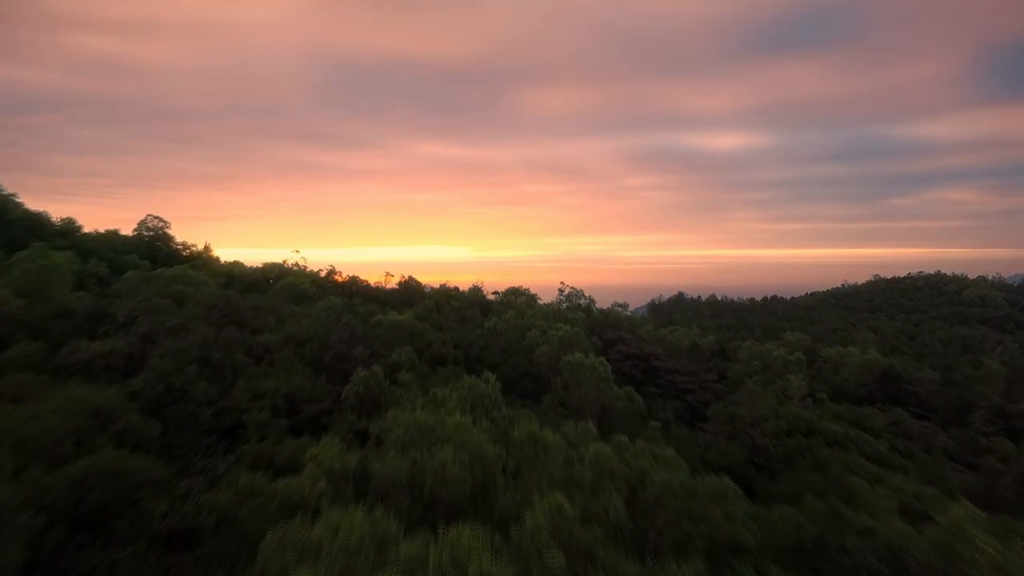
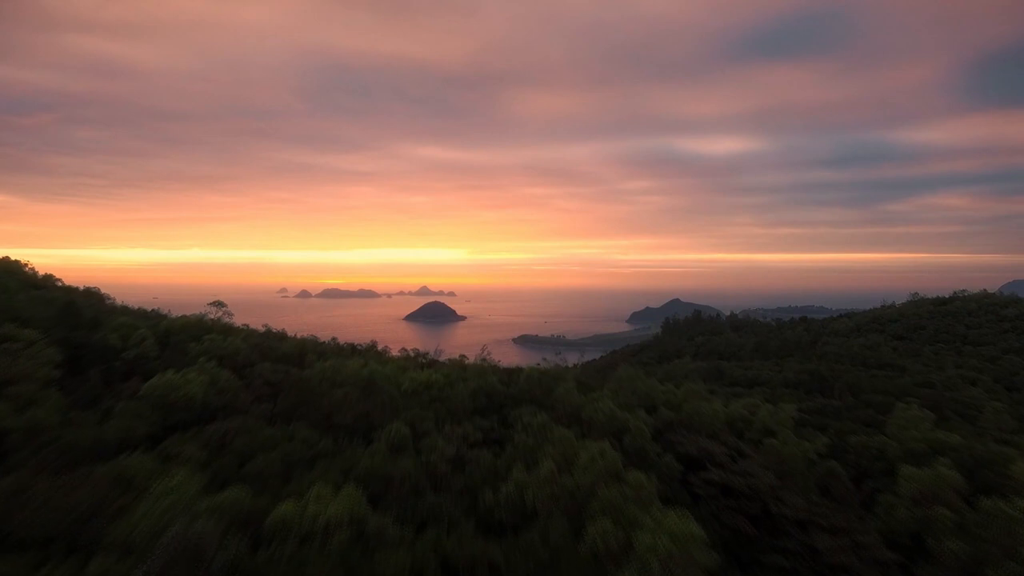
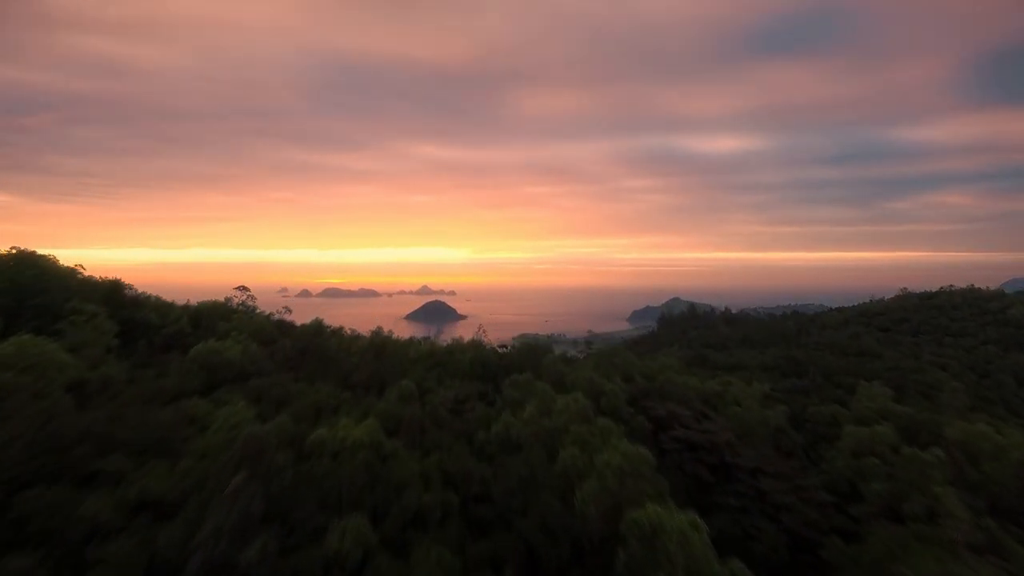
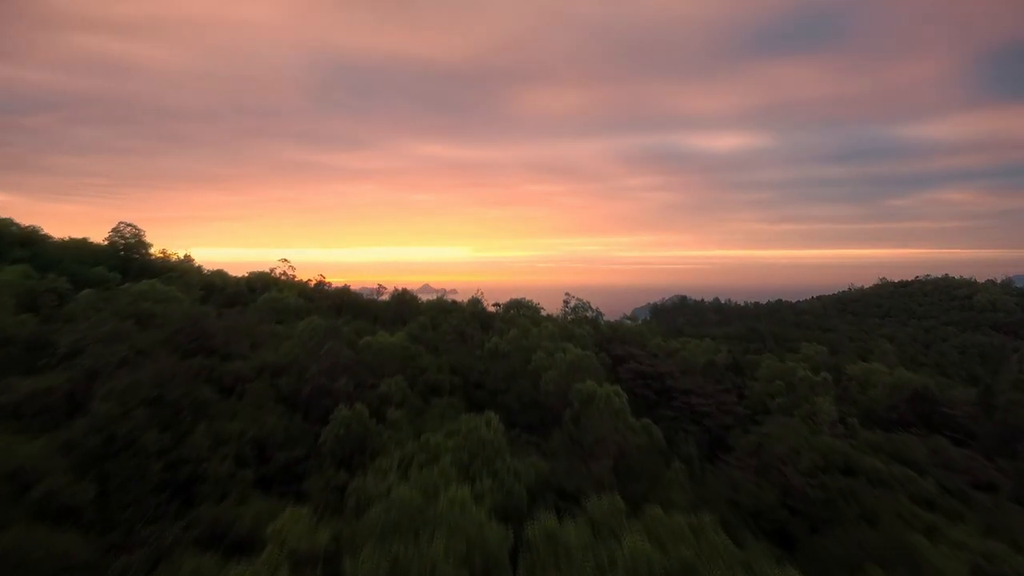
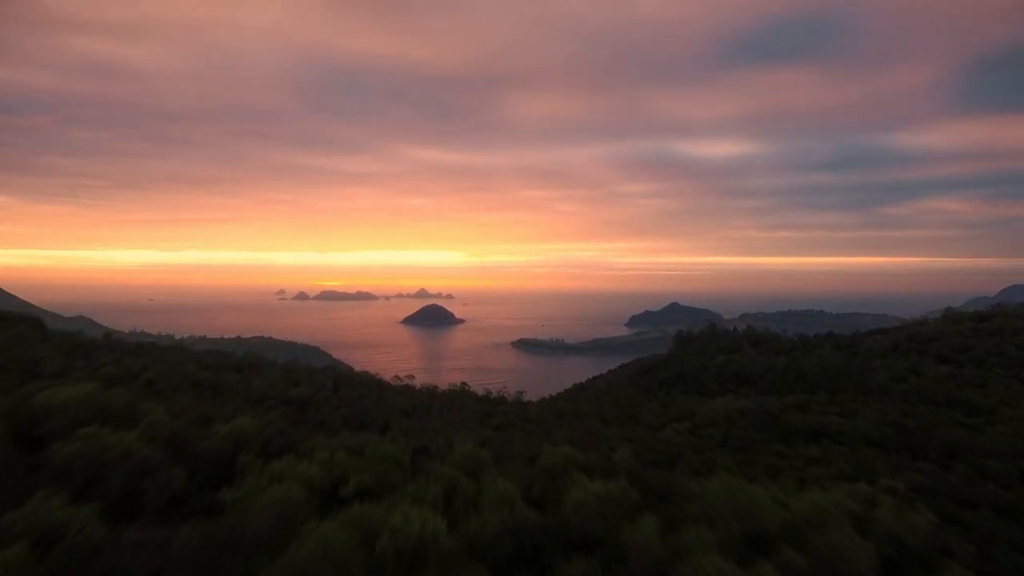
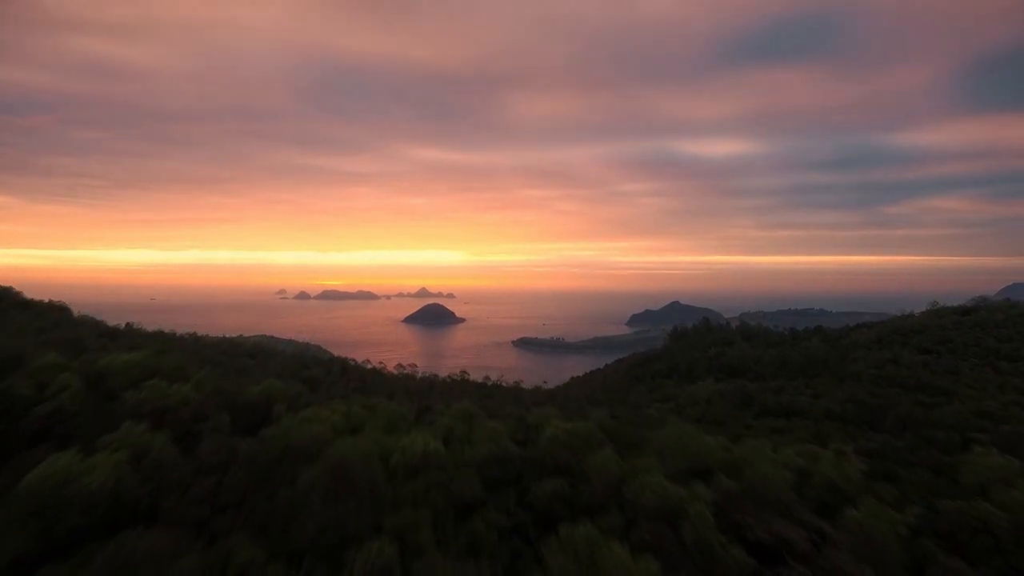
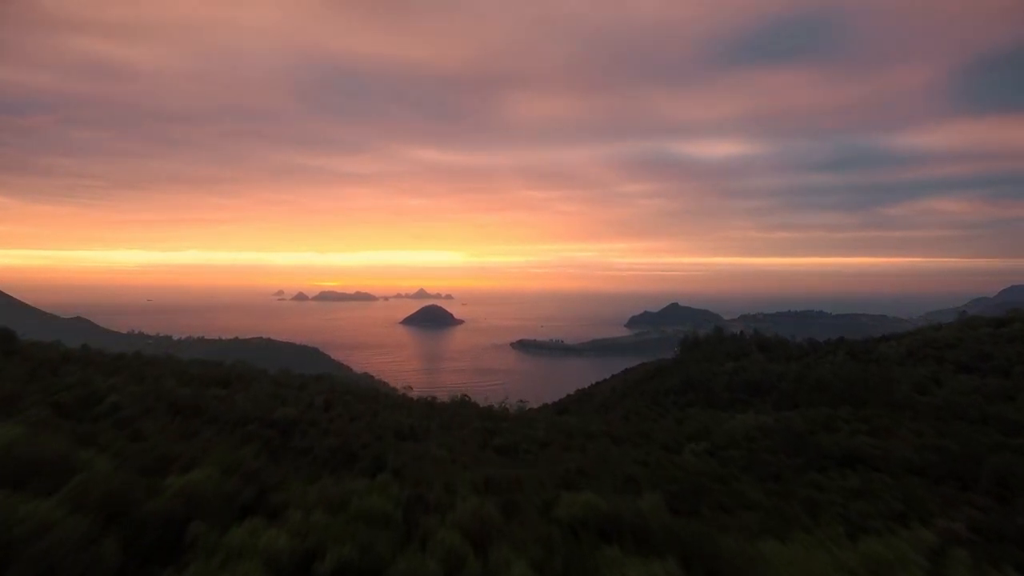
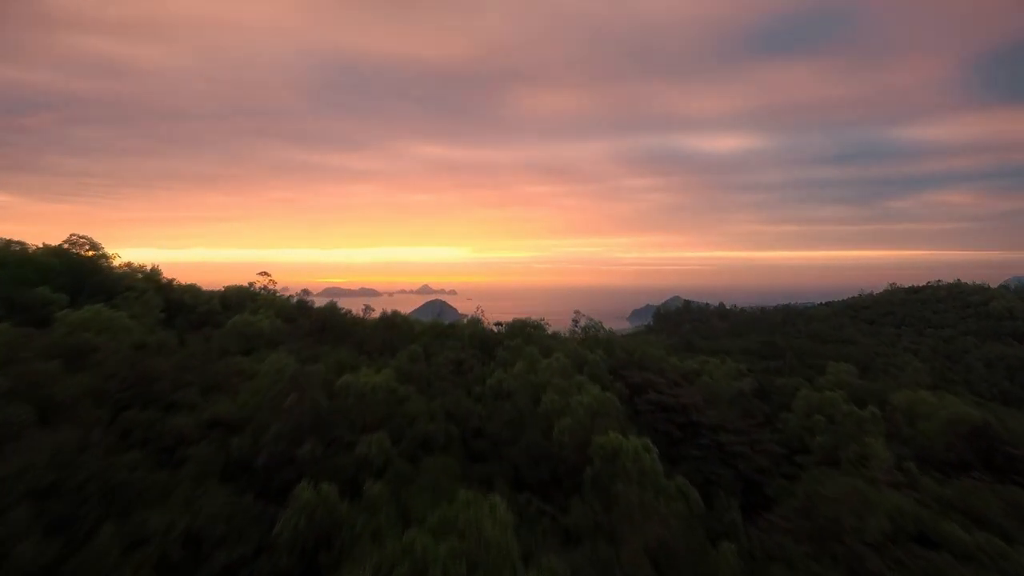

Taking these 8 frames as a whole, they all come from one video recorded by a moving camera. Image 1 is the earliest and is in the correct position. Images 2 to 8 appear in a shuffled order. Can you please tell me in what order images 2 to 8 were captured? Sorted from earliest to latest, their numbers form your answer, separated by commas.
4, 8, 3, 2, 6, 5, 7
